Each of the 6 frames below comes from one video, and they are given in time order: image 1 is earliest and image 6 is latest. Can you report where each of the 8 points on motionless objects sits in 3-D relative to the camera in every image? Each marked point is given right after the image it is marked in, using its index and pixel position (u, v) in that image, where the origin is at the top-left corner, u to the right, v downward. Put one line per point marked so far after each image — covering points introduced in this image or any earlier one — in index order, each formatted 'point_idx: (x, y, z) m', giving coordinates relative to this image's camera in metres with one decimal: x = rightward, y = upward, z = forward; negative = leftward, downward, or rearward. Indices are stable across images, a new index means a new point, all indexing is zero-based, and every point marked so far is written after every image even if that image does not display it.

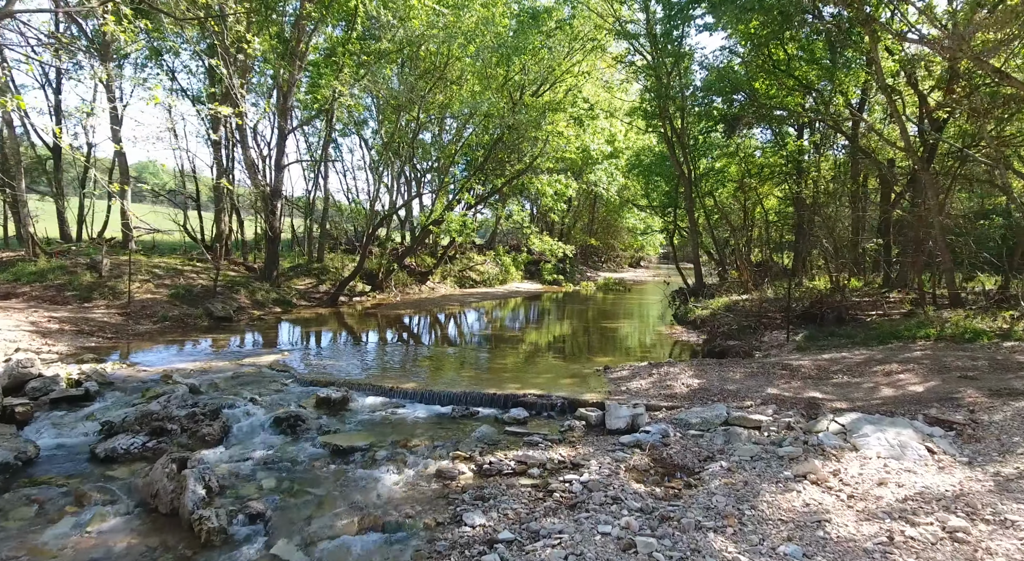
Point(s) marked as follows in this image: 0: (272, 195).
0: (-6.6, +2.3, +17.1) m
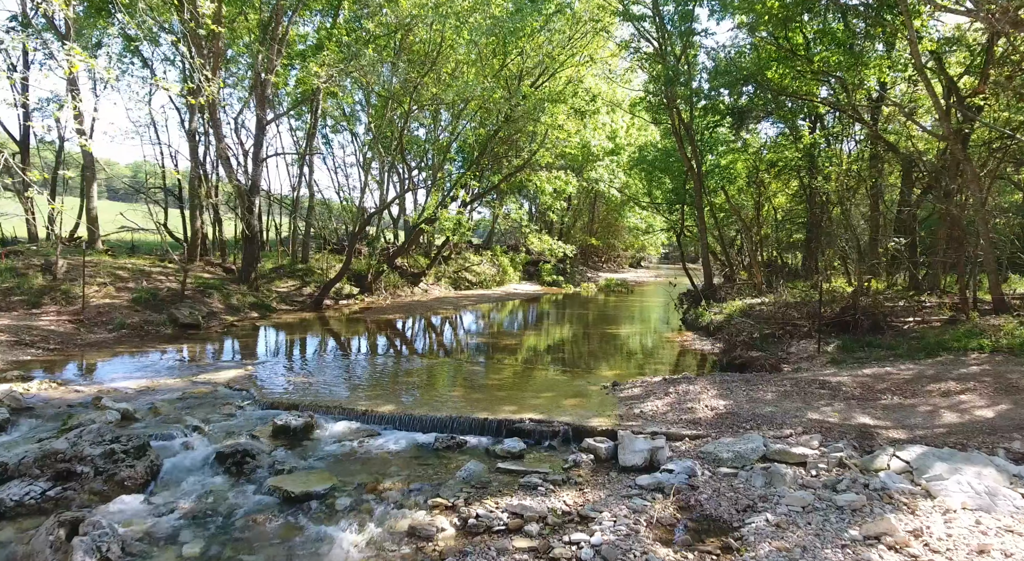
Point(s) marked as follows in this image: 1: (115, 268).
0: (-6.7, +2.3, +15.9) m
1: (-9.0, +0.3, +14.1) m
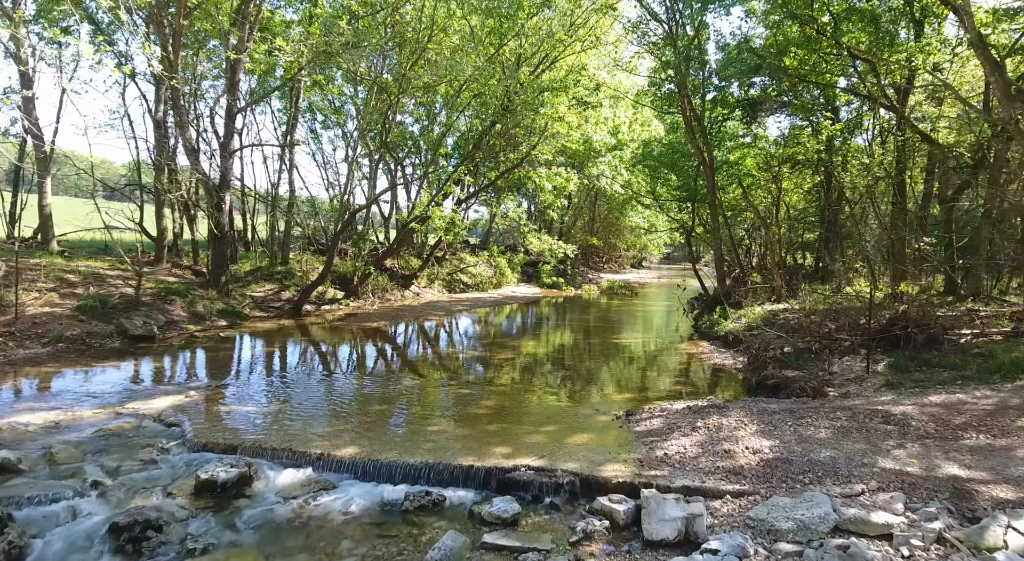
0: (-6.8, +2.2, +14.4) m
1: (-9.1, +0.2, +12.6) m
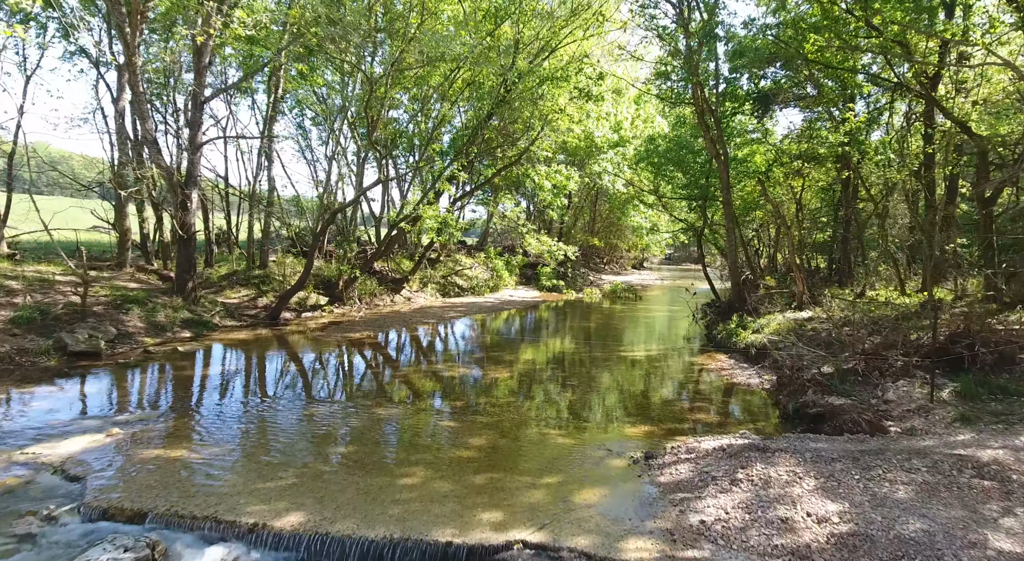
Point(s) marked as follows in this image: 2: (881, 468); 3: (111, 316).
0: (-6.8, +2.1, +13.1) m
1: (-9.1, +0.1, +11.3) m
2: (+3.0, -1.6, +5.1) m
3: (-7.1, -0.6, +11.0) m
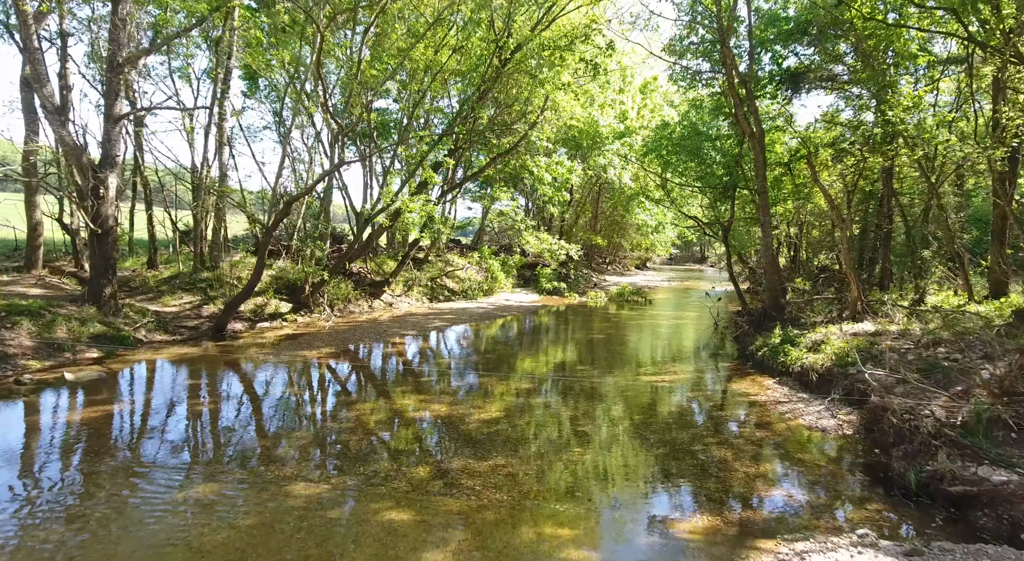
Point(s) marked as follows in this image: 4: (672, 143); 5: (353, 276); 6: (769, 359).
0: (-6.9, +2.0, +10.6) m
1: (-9.2, 0.0, +8.8) m
2: (+2.9, -1.6, +2.7) m
3: (-7.2, -0.7, +8.5) m
4: (+5.2, +4.4, +19.8) m
5: (-4.5, +0.1, +17.6) m
6: (+4.4, -1.3, +10.7) m
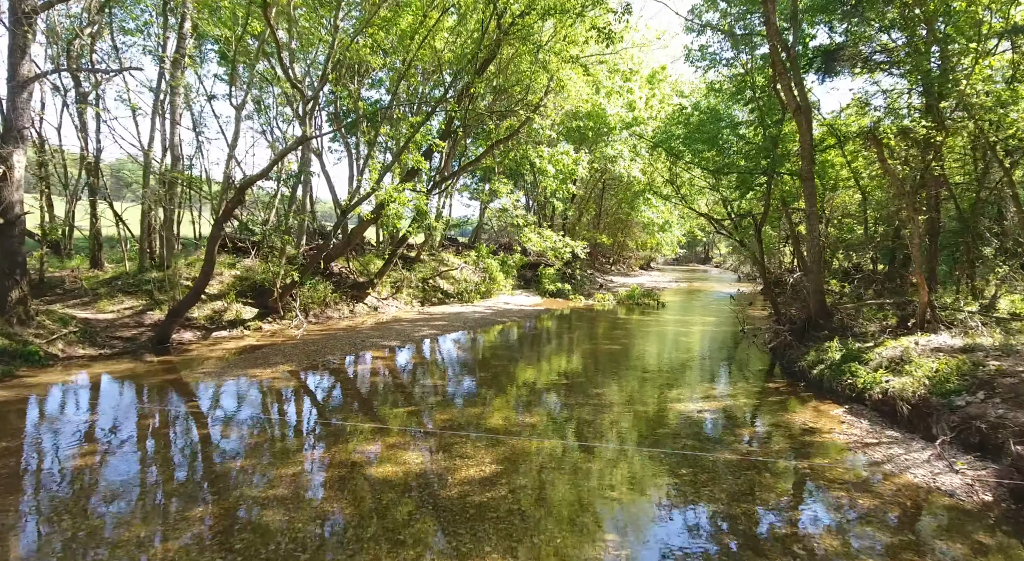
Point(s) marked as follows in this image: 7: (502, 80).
0: (-6.9, +1.9, +8.6) m
1: (-9.2, 0.0, +6.8) m
2: (+2.9, -1.7, +0.7) m
3: (-7.2, -0.7, +6.5) m
4: (+5.2, +4.4, +17.8) m
5: (-4.5, +0.1, +15.6) m
6: (+4.4, -1.4, +8.7) m
7: (-0.2, +5.2, +16.1) m
